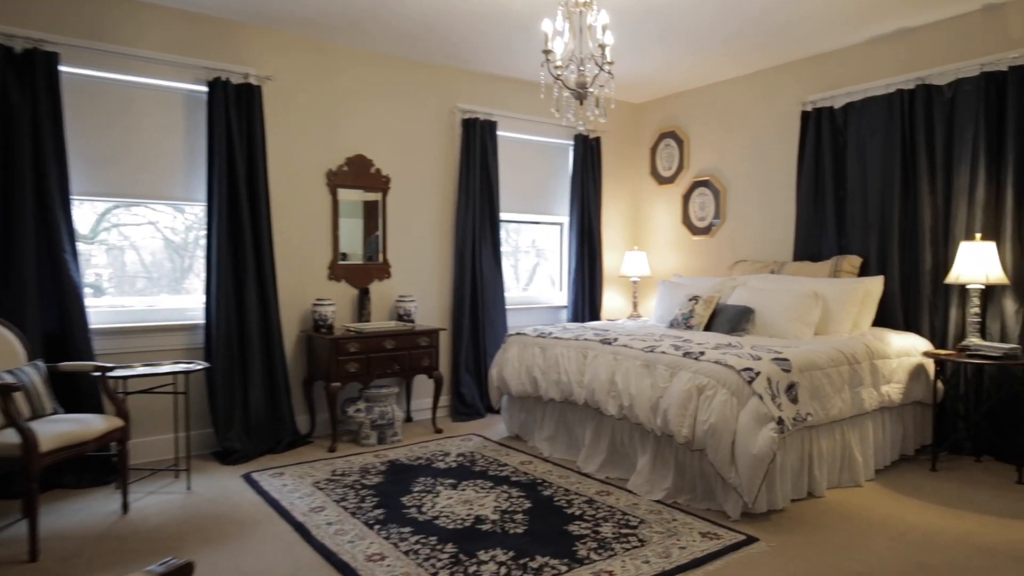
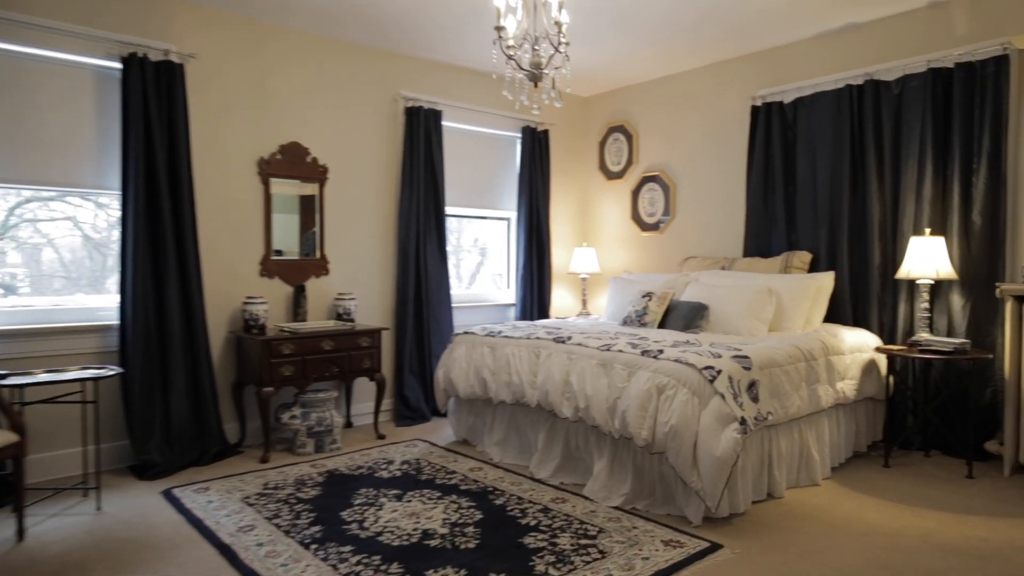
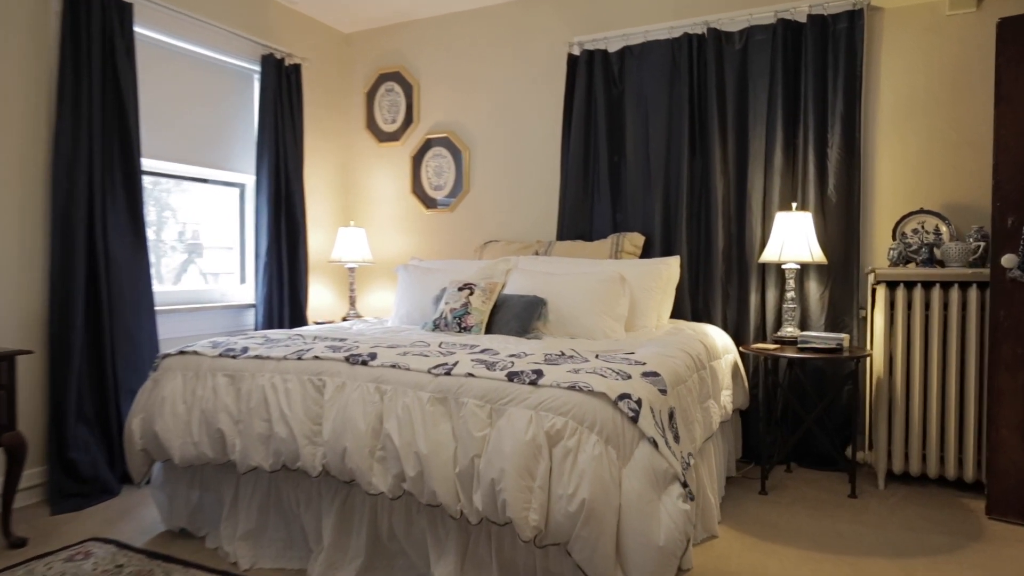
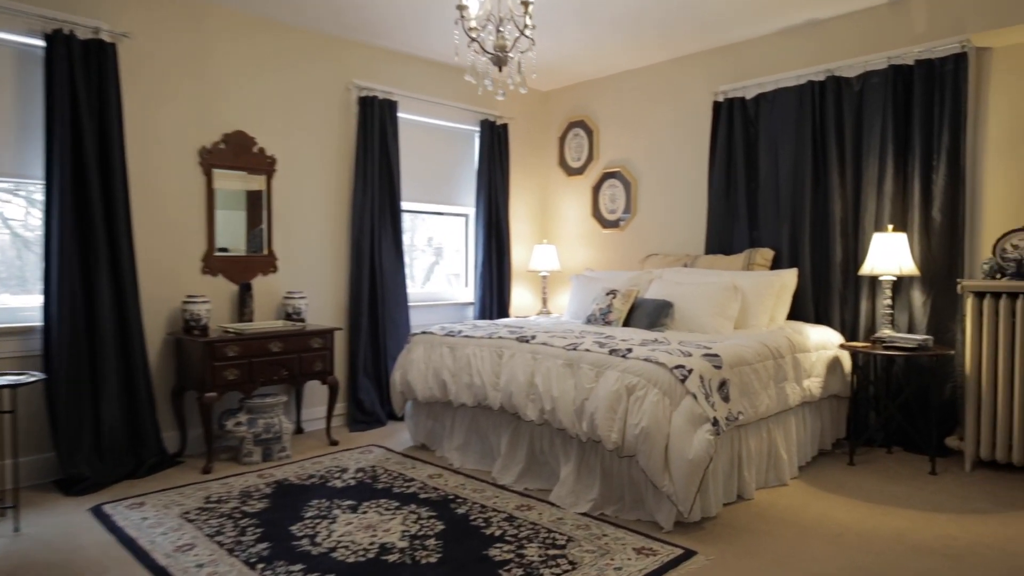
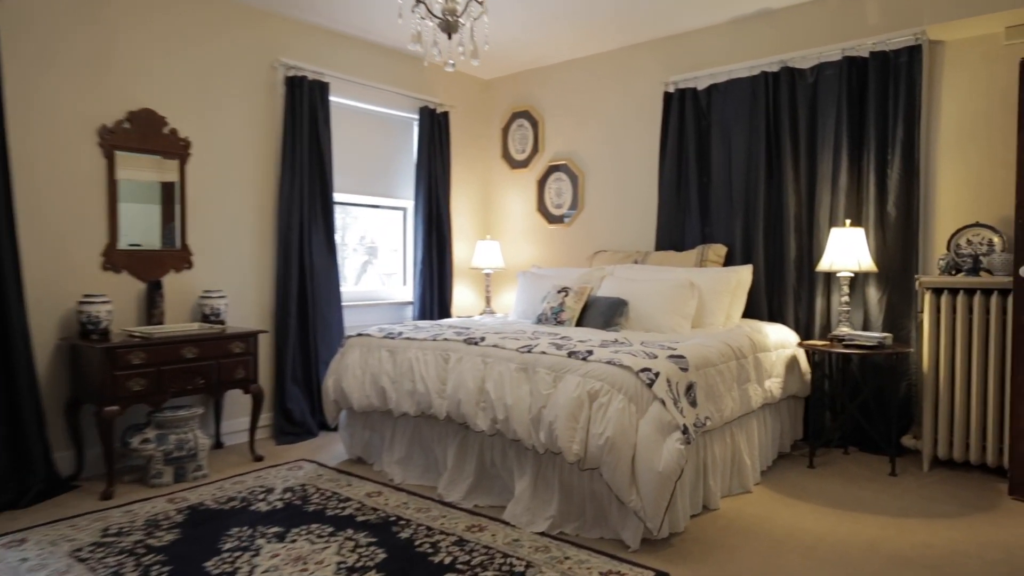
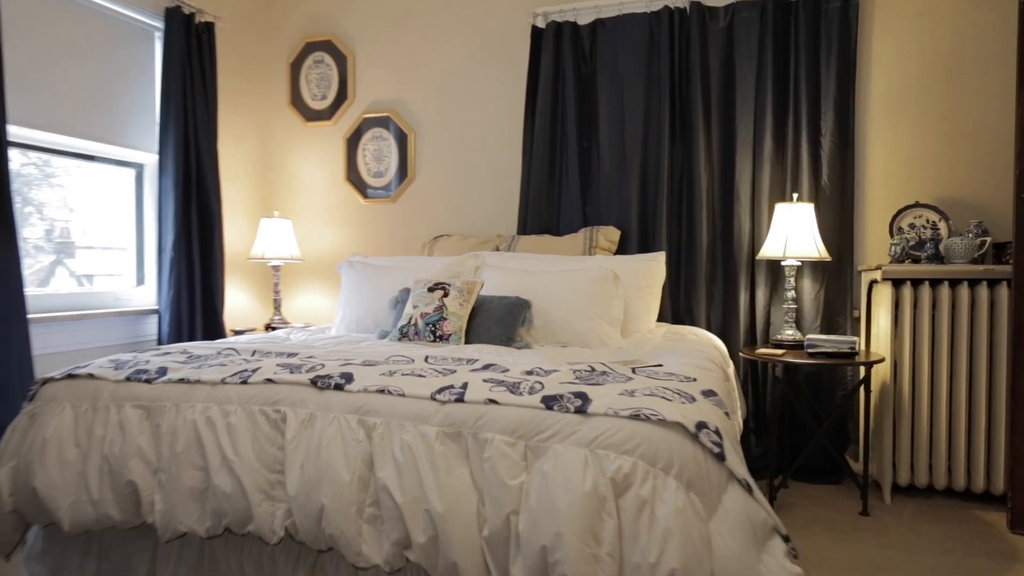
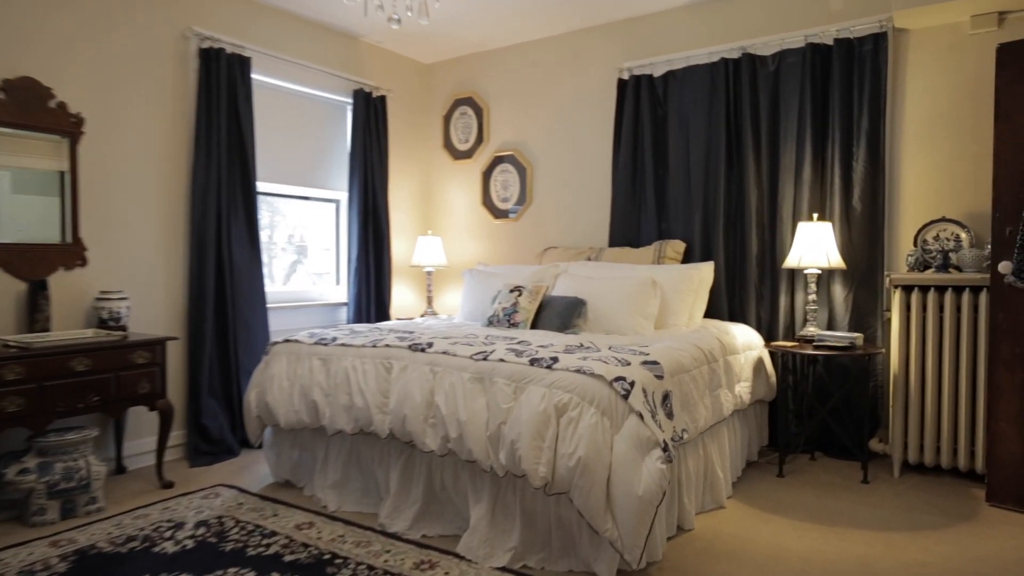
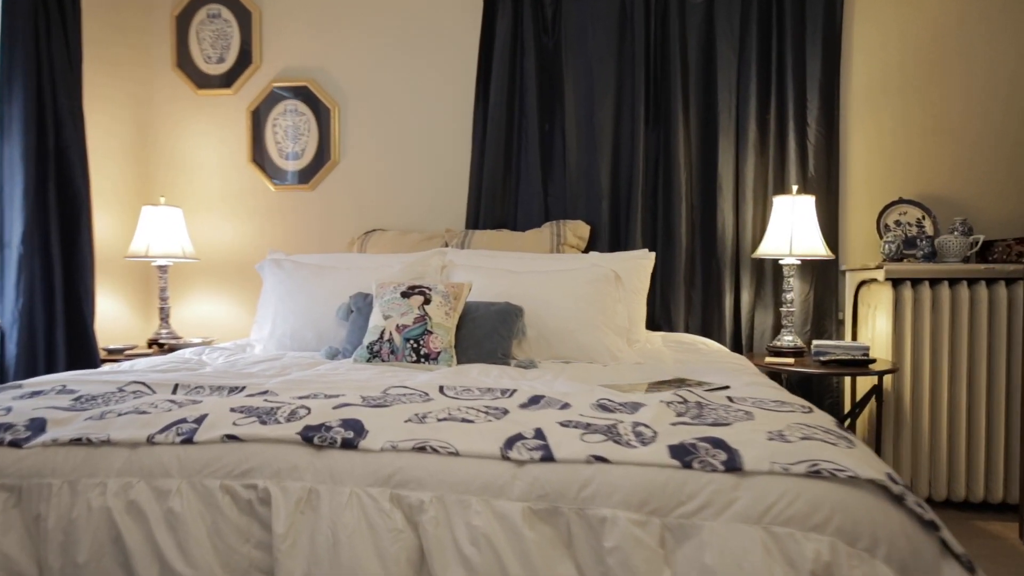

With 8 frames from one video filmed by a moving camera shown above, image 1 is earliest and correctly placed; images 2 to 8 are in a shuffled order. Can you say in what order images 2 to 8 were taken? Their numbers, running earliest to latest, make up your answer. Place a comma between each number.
2, 4, 5, 7, 3, 6, 8
